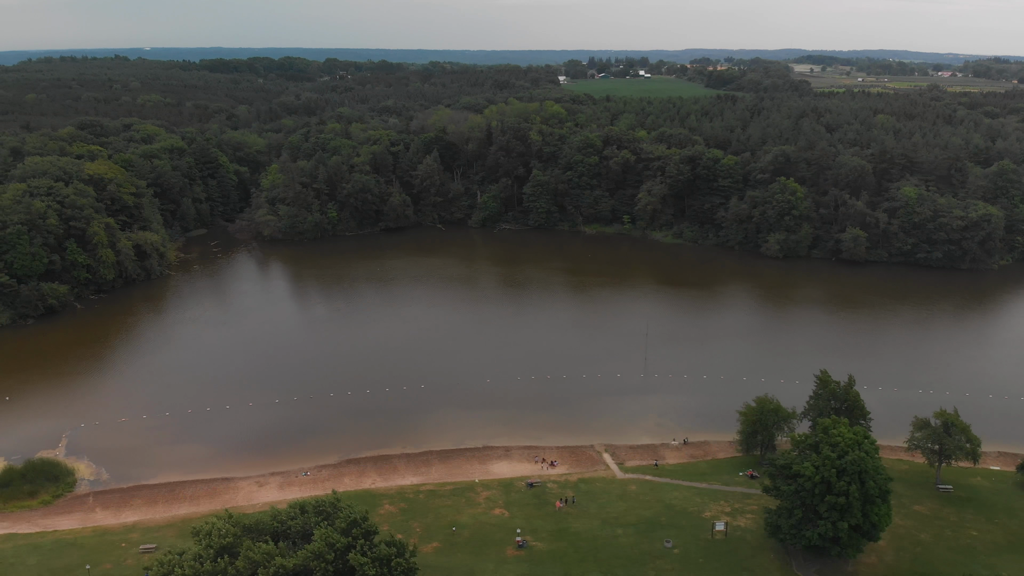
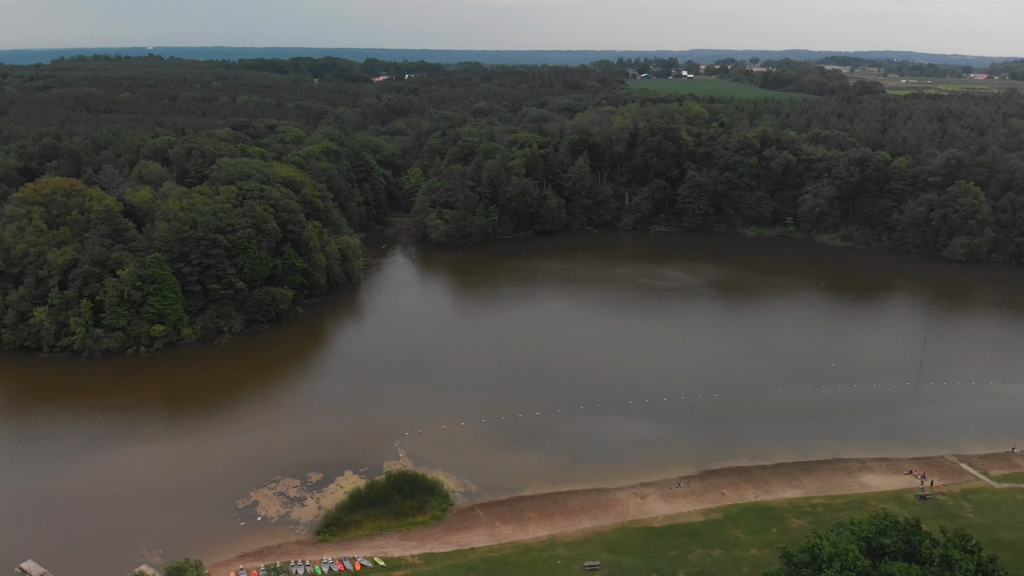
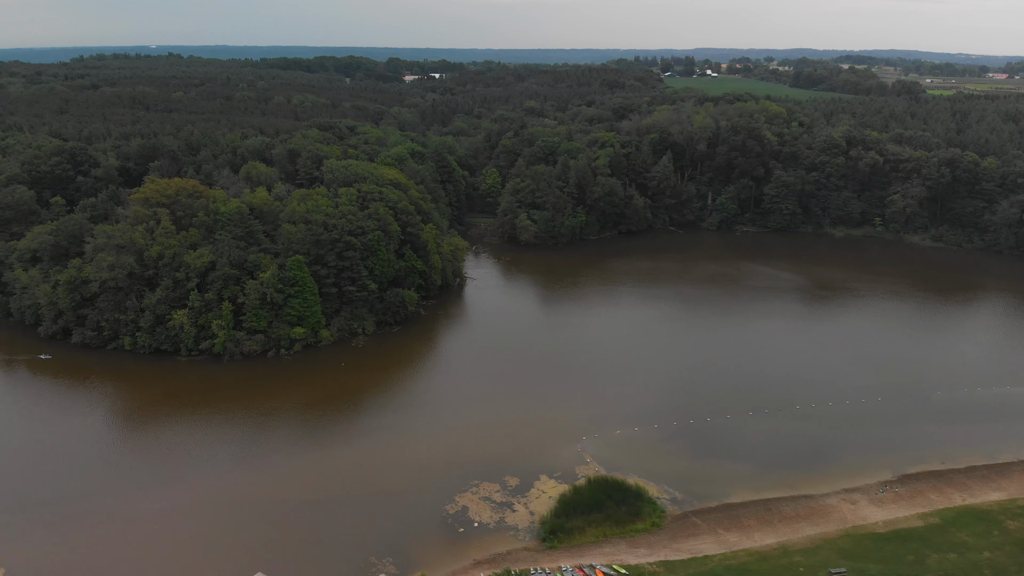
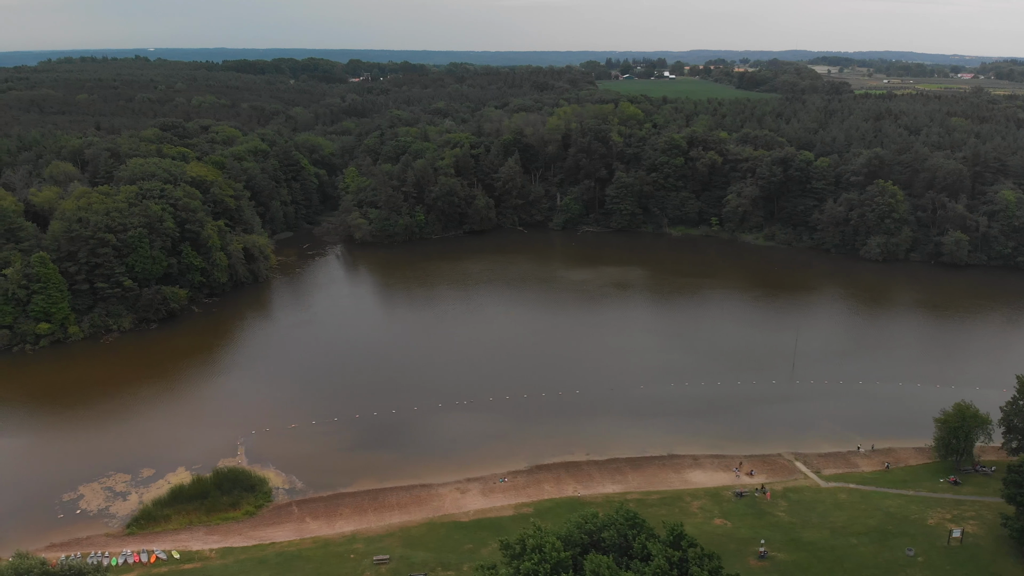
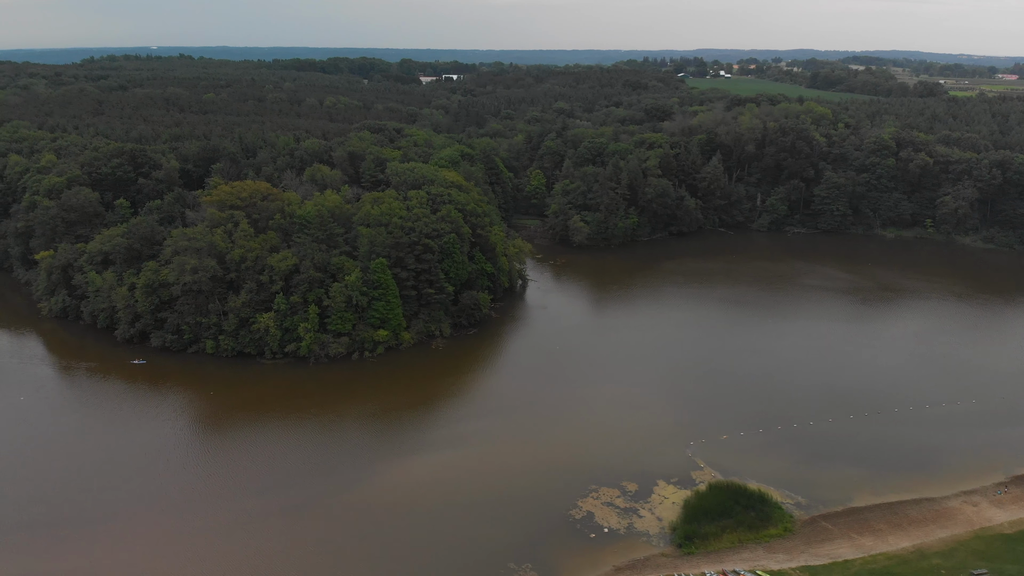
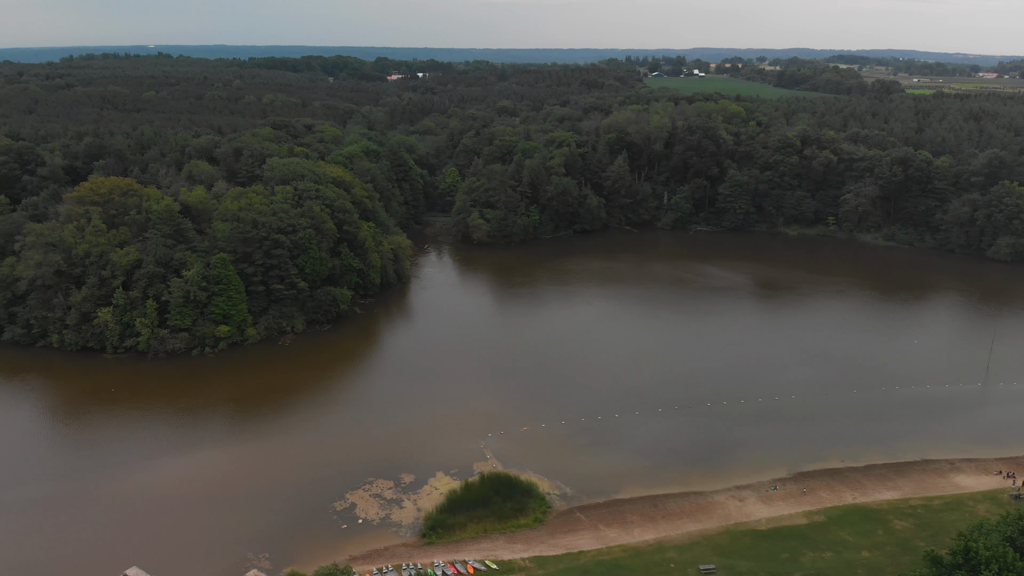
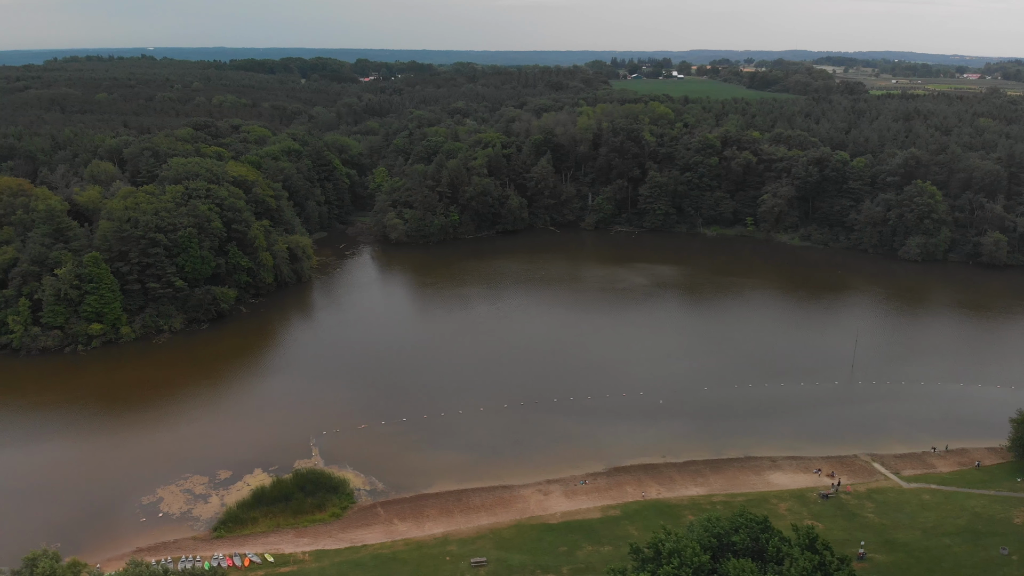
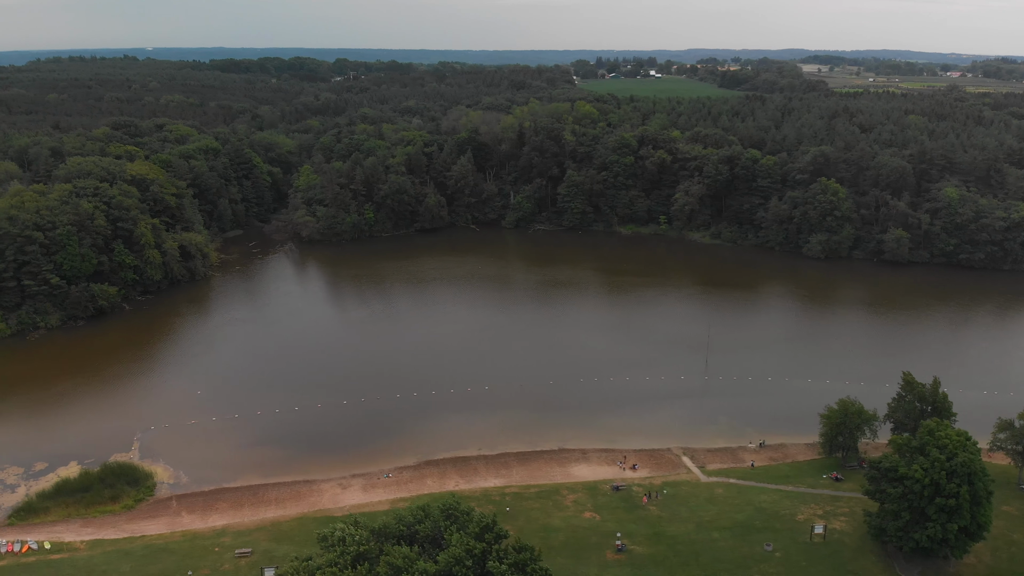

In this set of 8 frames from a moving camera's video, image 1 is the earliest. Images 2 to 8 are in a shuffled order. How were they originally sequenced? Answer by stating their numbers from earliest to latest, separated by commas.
8, 4, 7, 2, 6, 3, 5
